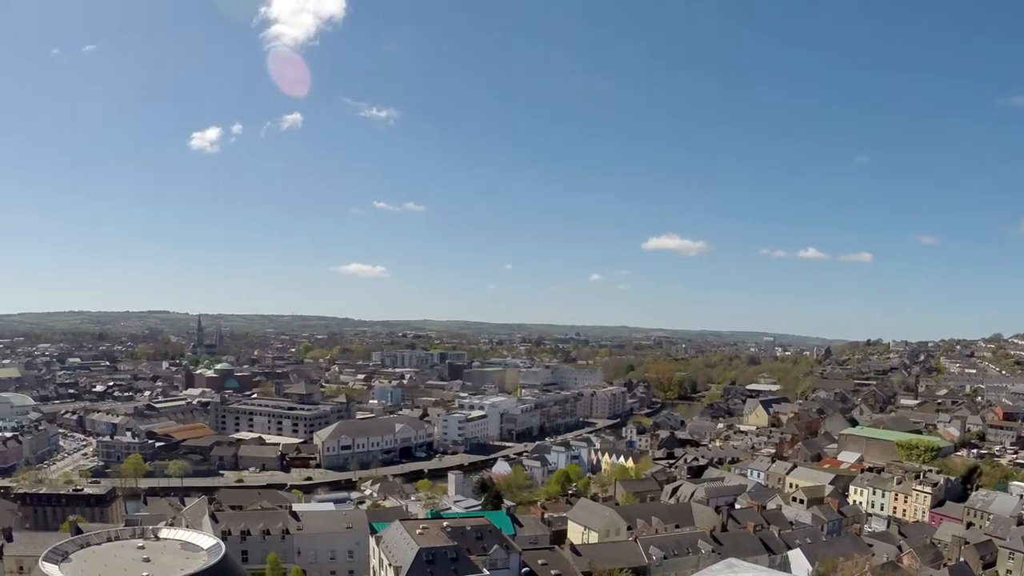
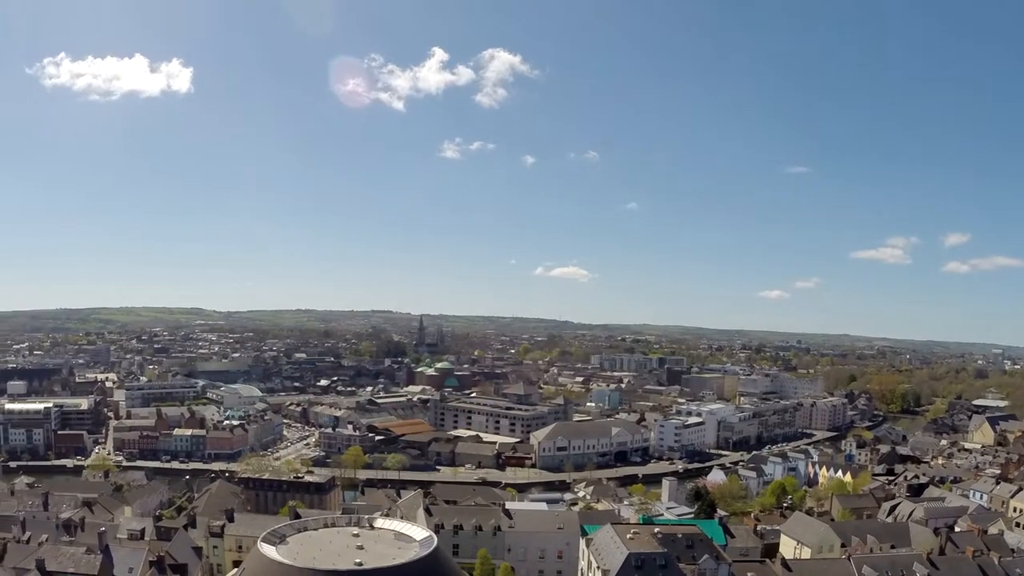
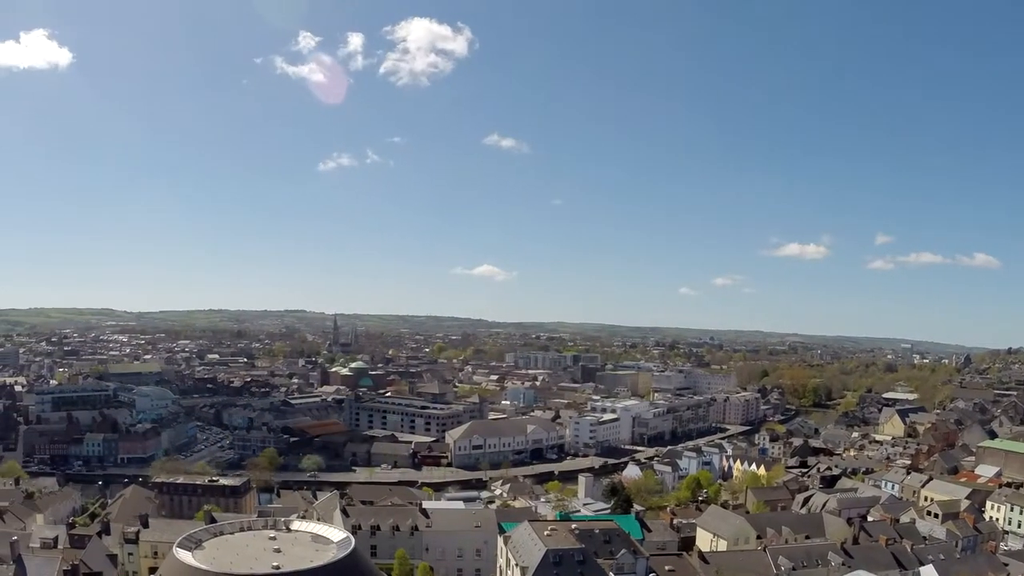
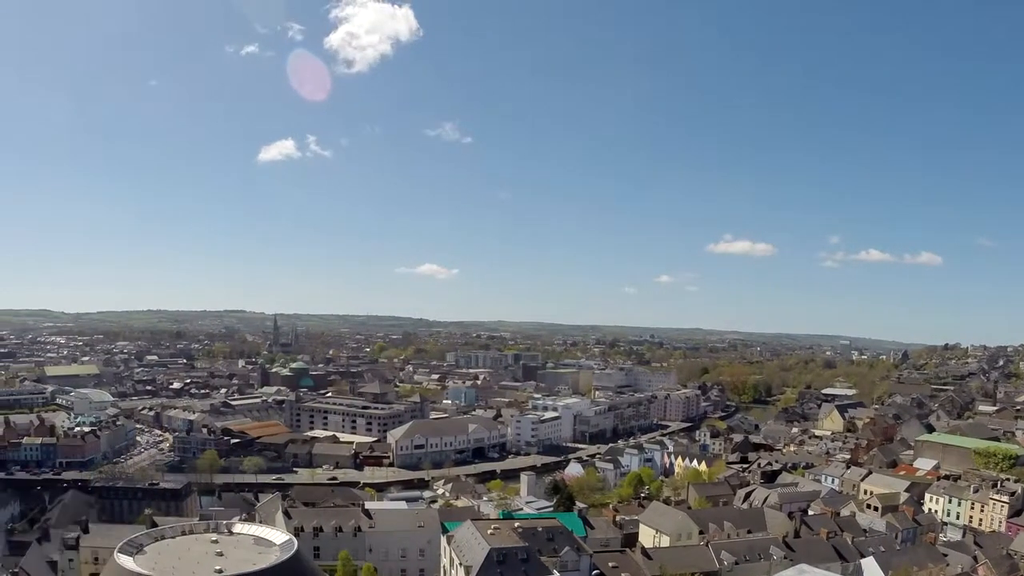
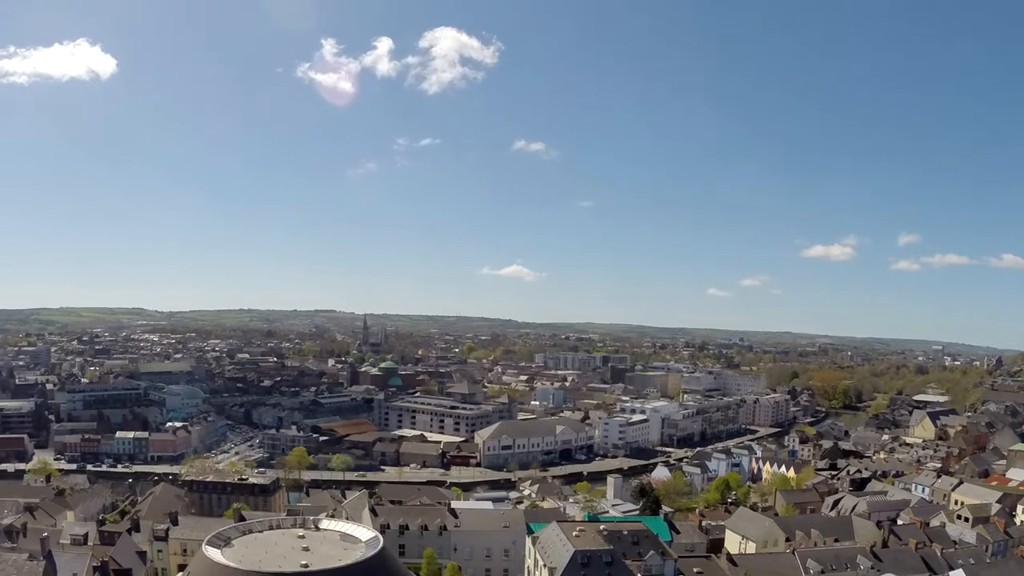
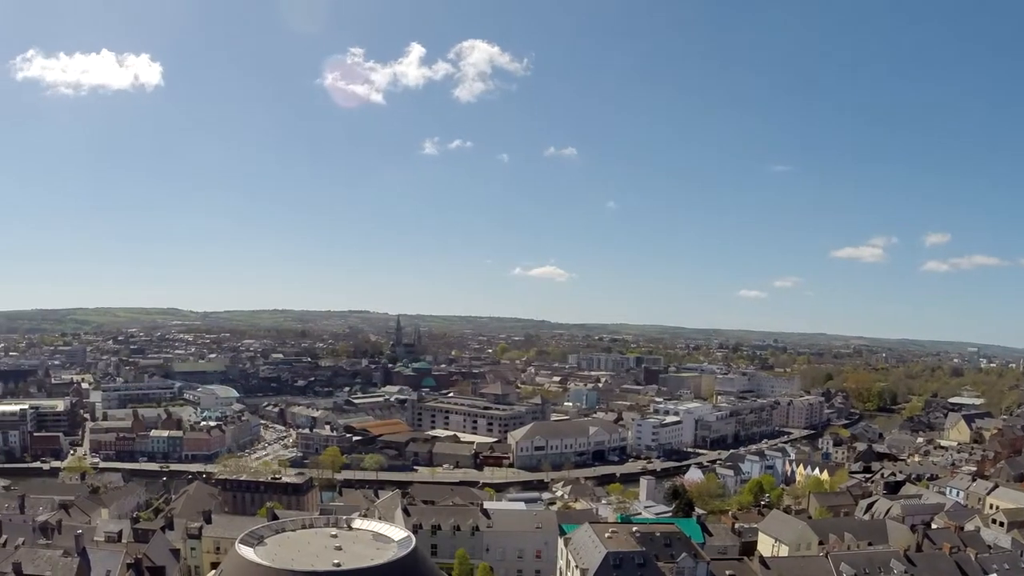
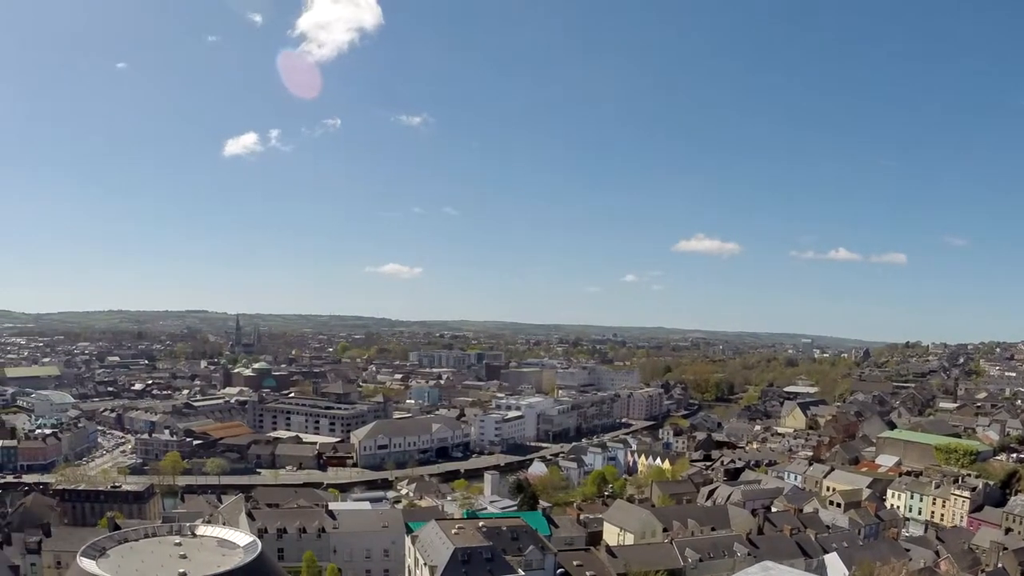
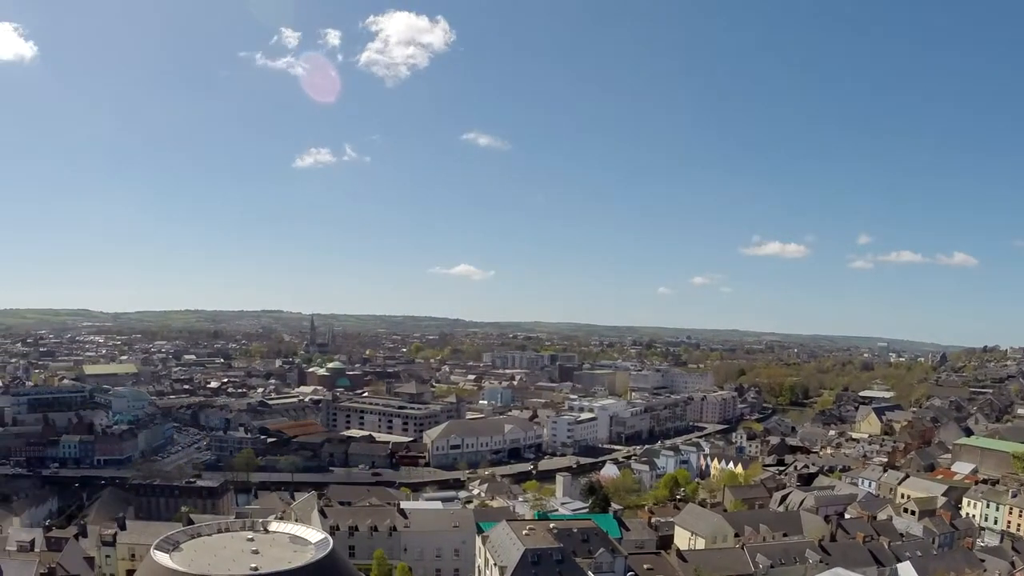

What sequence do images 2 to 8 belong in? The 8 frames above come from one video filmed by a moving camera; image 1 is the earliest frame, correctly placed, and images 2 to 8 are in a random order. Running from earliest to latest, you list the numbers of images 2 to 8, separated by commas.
7, 4, 8, 3, 5, 6, 2
